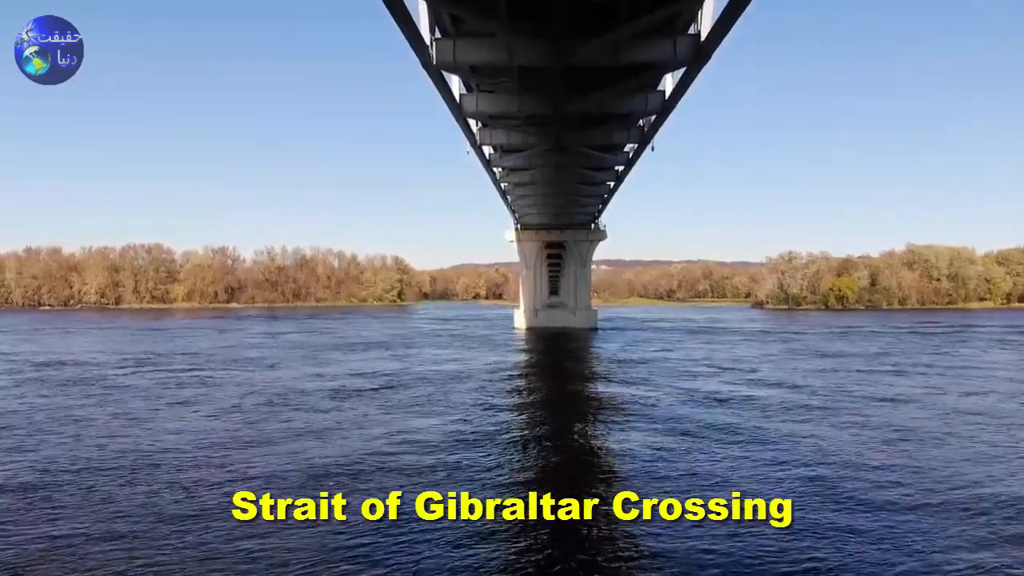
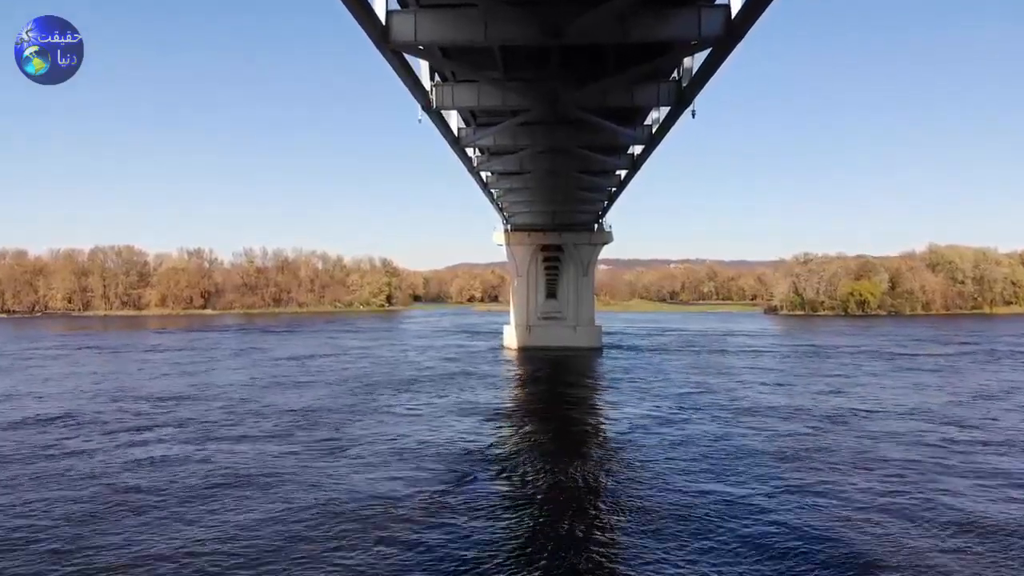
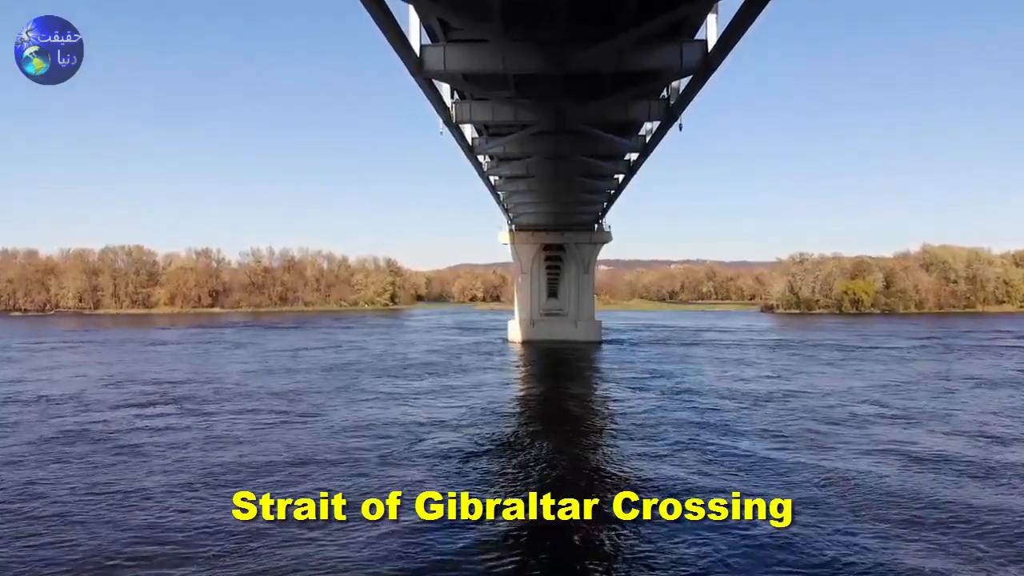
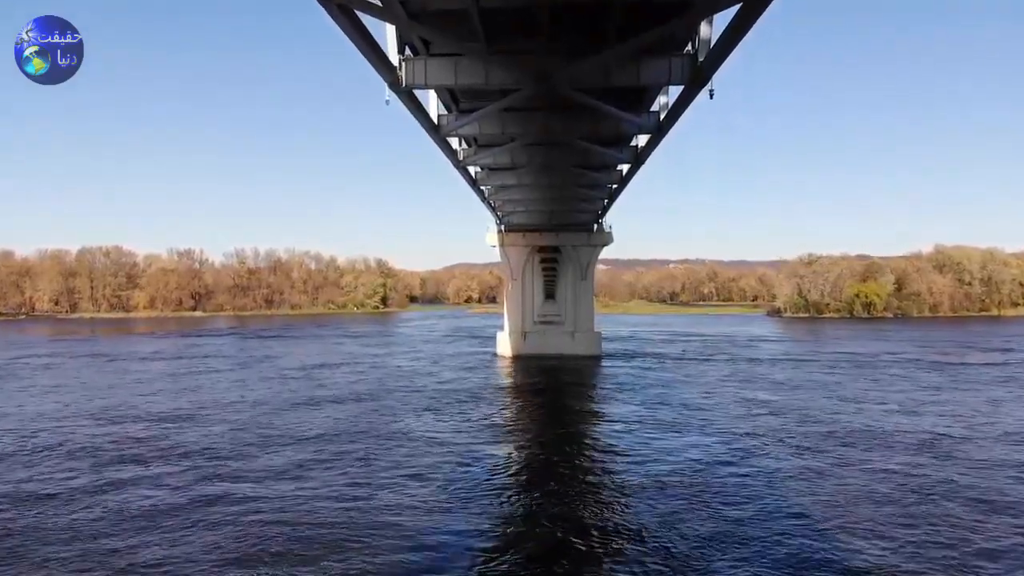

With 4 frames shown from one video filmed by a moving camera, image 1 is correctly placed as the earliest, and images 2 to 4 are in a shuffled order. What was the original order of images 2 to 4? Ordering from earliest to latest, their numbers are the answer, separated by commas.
3, 2, 4
